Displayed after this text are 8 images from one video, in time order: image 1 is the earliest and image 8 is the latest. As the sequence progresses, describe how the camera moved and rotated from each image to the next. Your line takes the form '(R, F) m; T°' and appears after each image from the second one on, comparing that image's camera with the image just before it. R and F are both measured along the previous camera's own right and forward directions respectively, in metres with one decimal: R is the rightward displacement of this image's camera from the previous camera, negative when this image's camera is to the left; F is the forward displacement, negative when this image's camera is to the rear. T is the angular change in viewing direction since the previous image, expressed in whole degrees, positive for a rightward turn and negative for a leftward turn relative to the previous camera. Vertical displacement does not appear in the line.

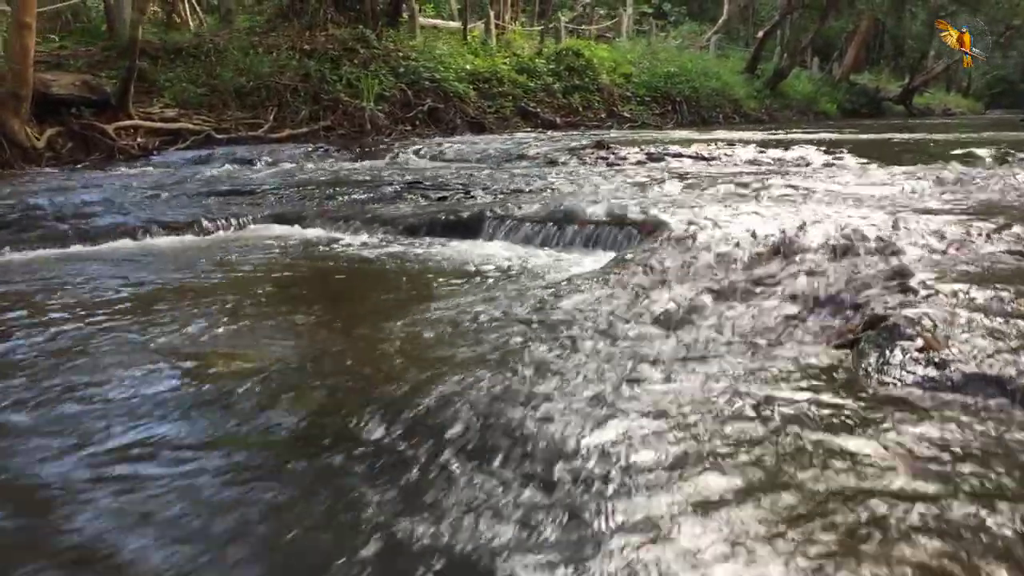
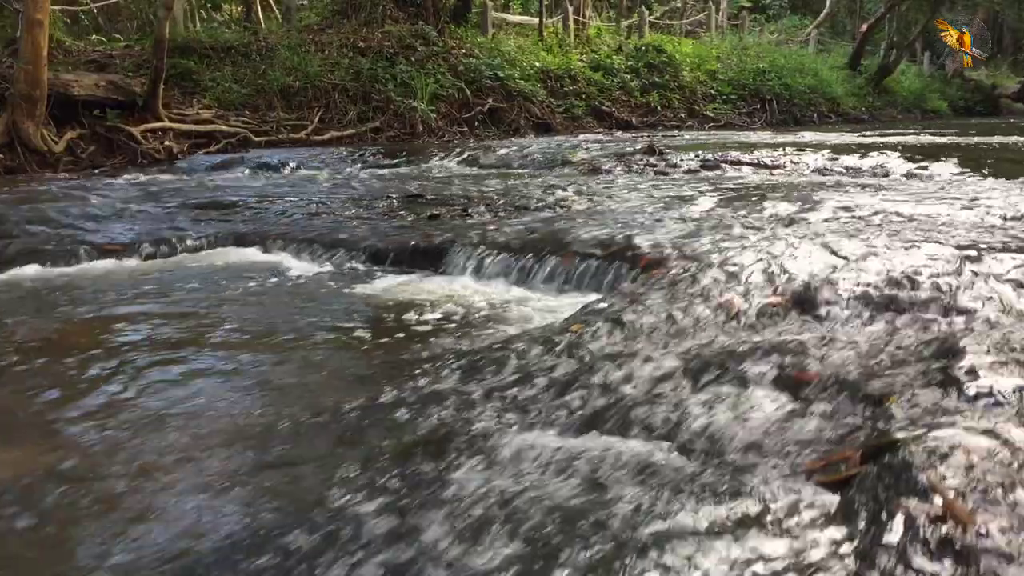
(+0.6, +1.0) m; -6°
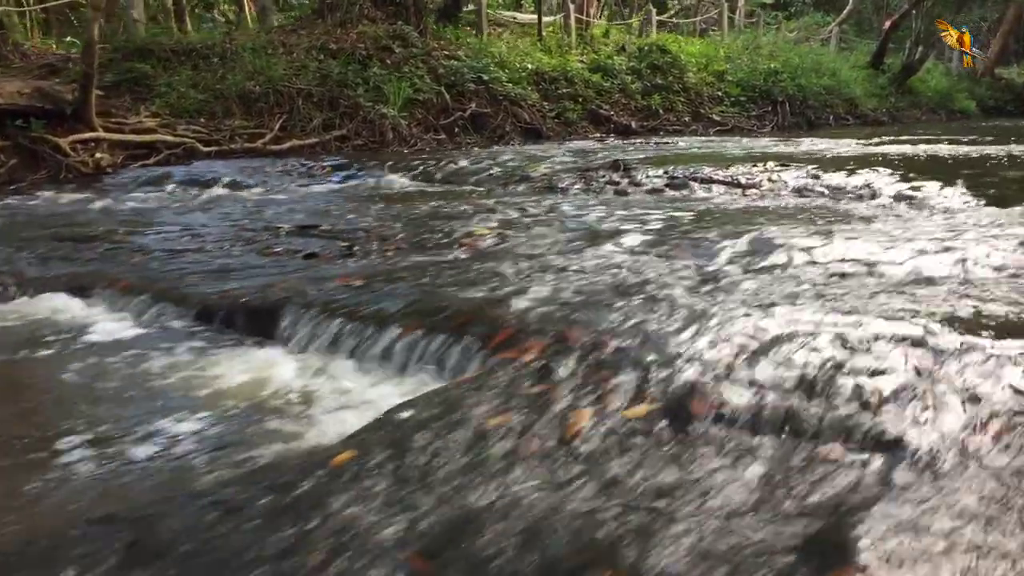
(+0.7, +1.0) m; -2°
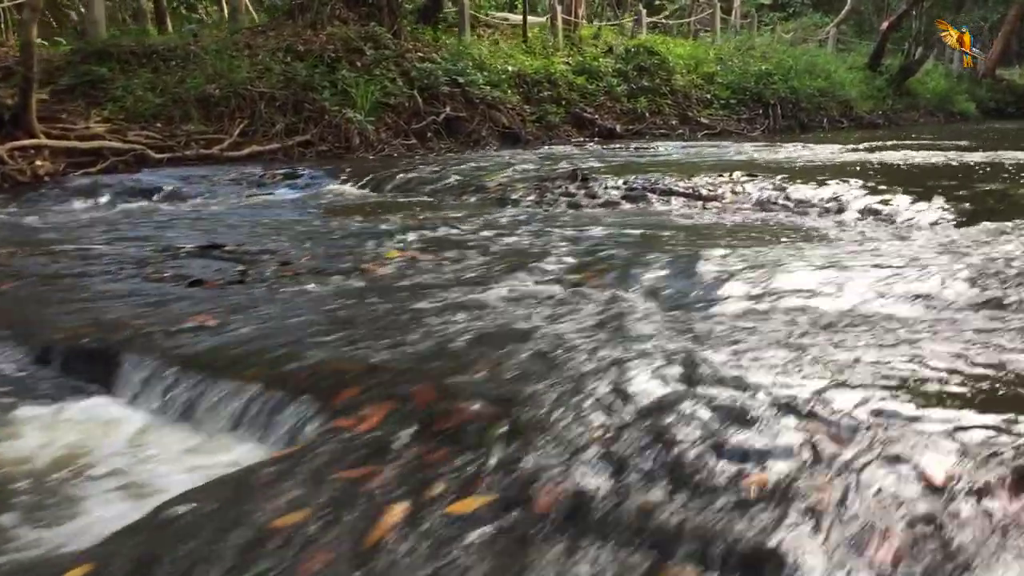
(+0.4, +0.5) m; 0°
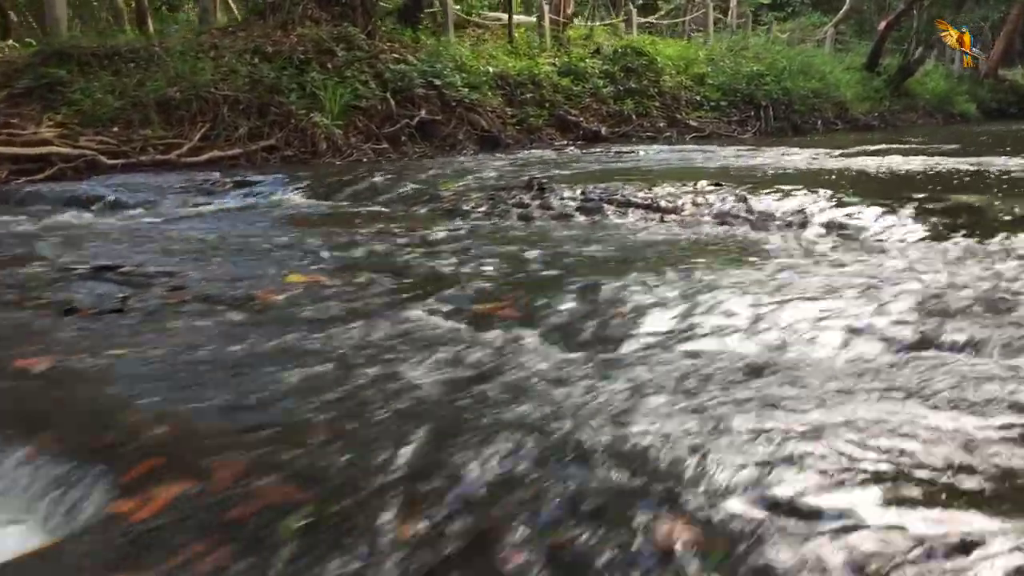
(+0.4, +0.4) m; 0°
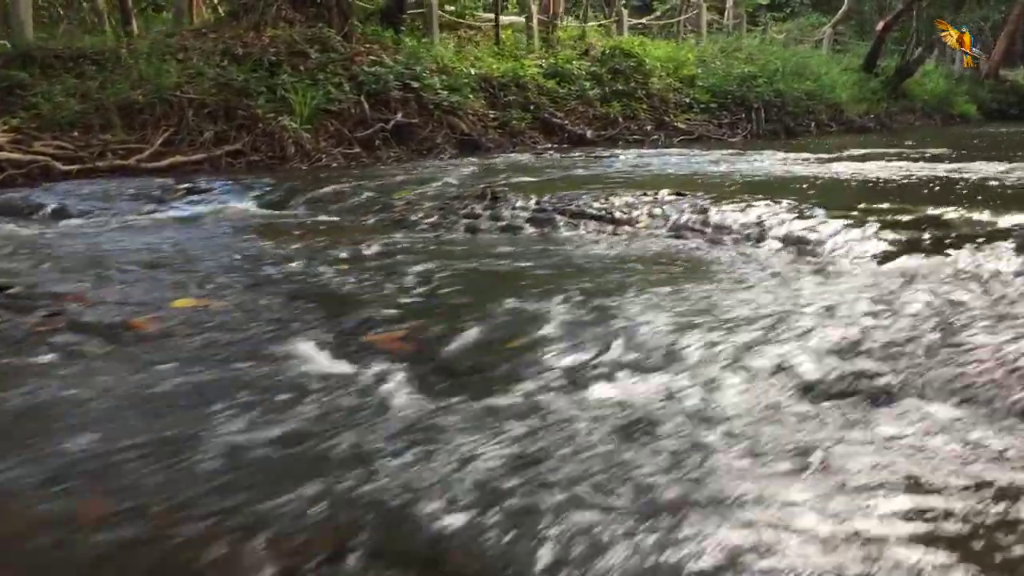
(+0.4, +0.3) m; 0°
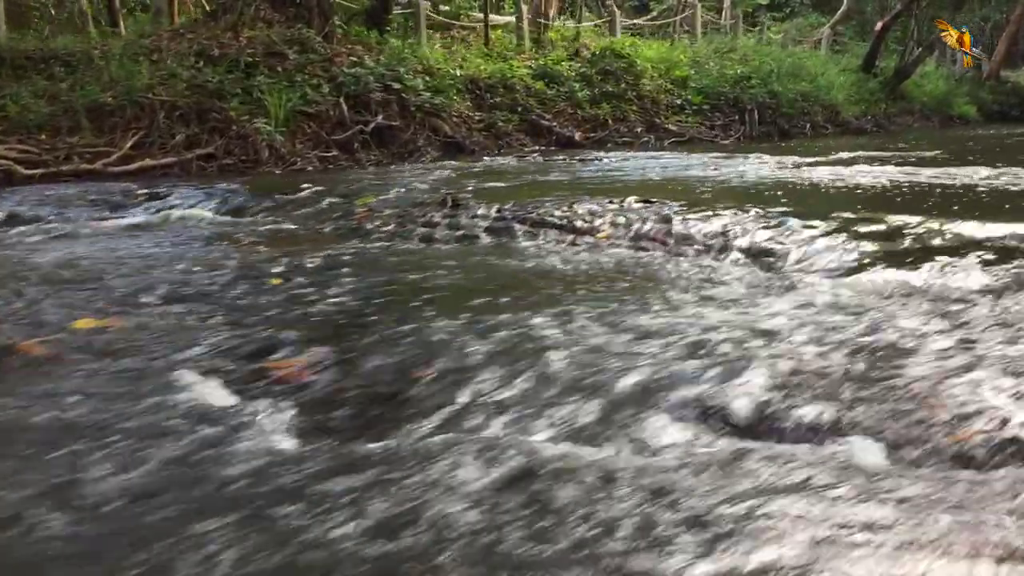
(+0.3, +0.3) m; 0°
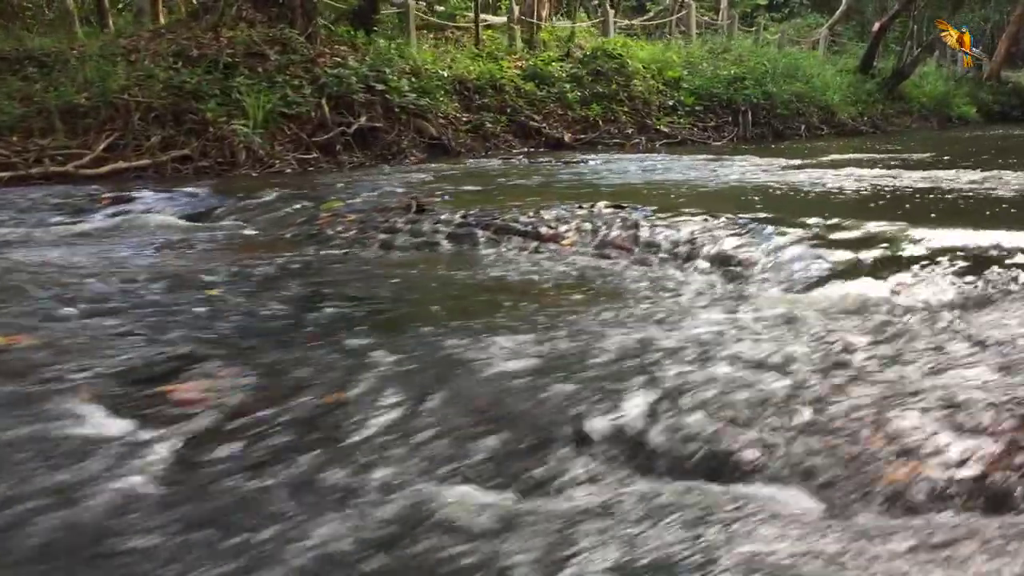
(+0.2, +0.2) m; 0°
